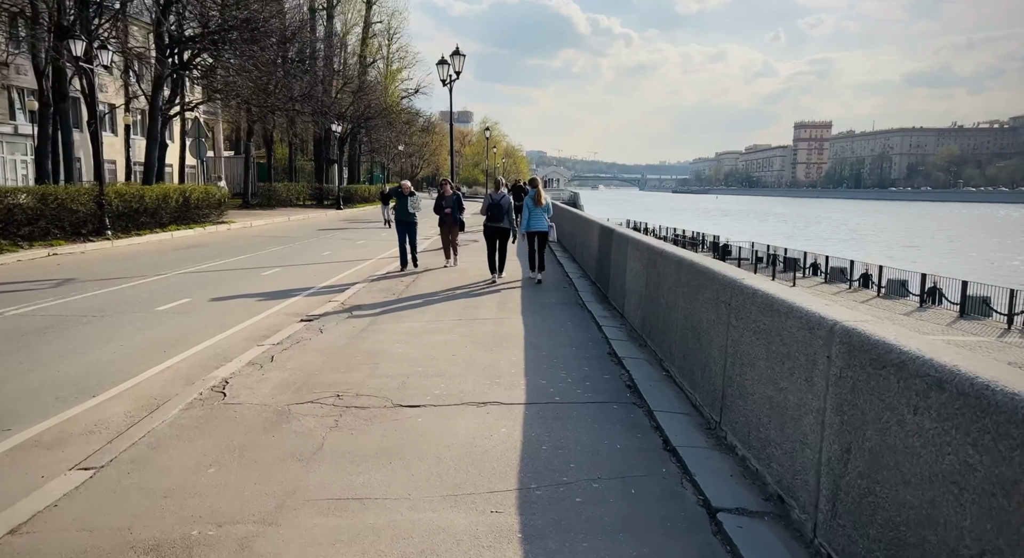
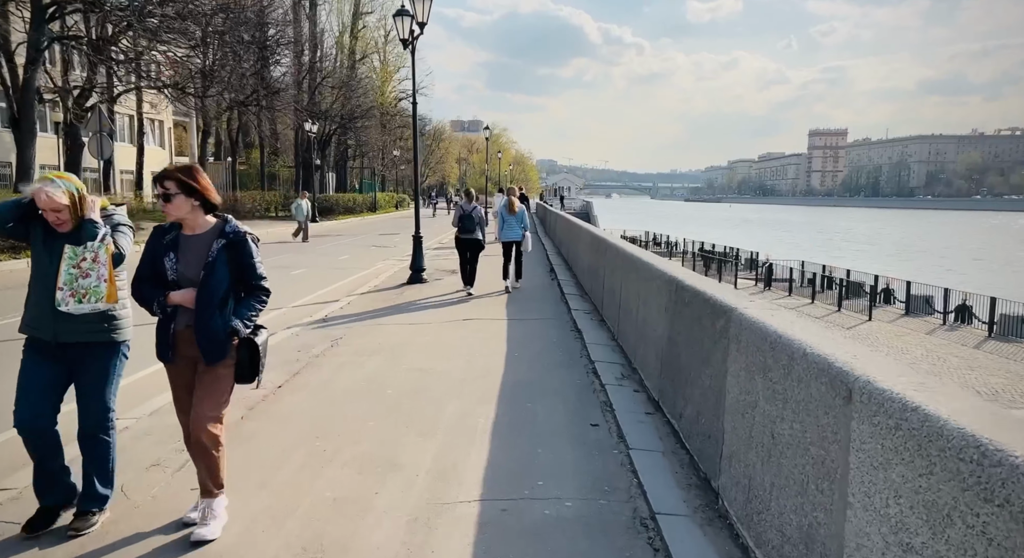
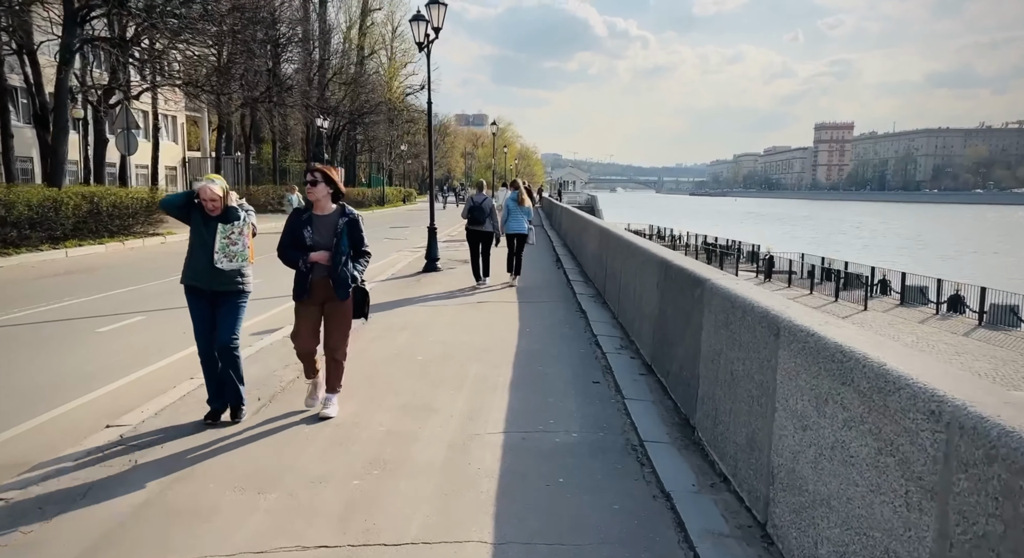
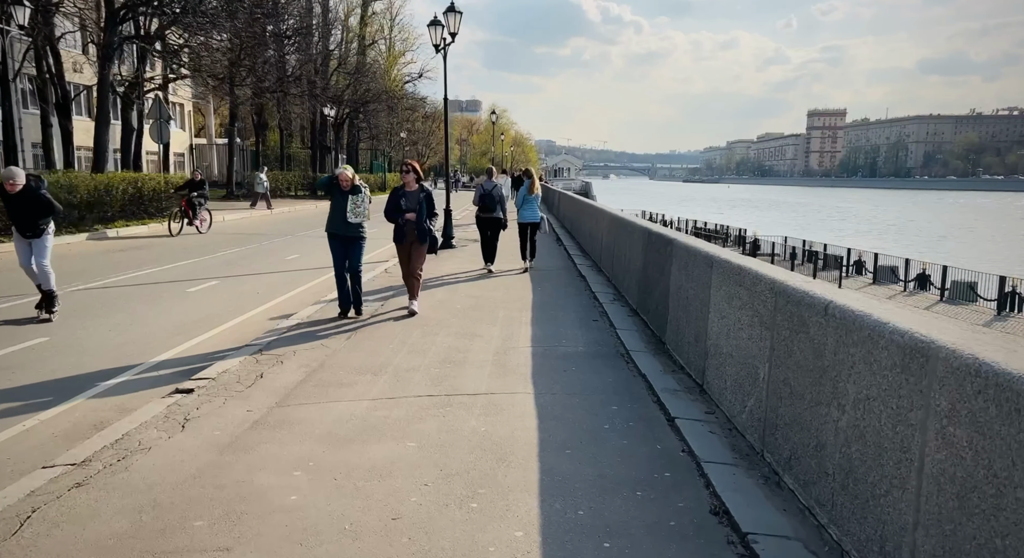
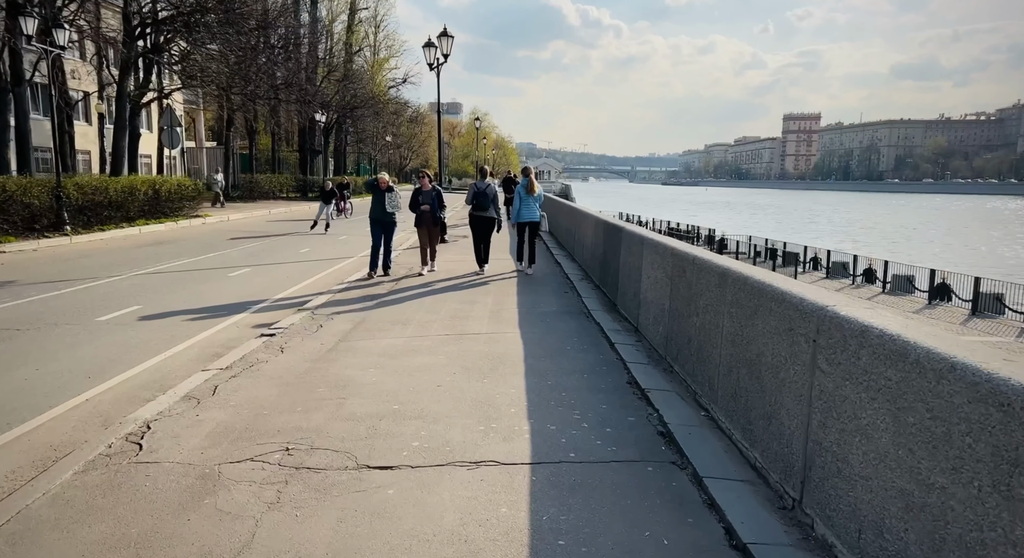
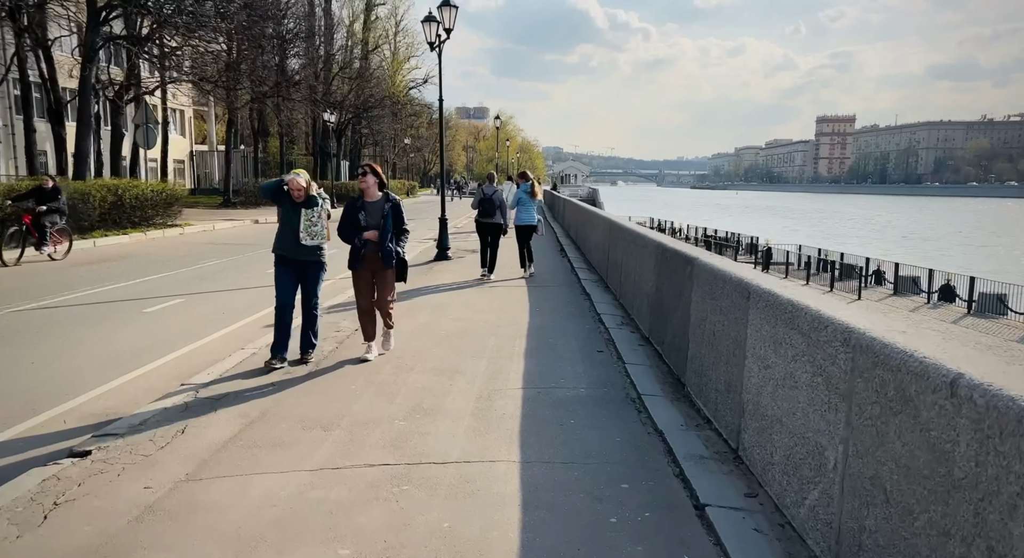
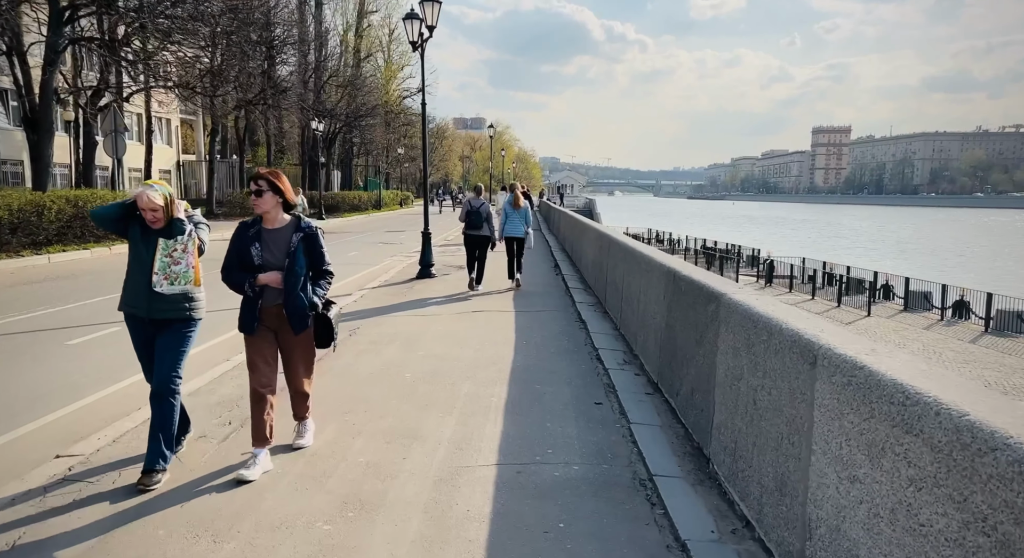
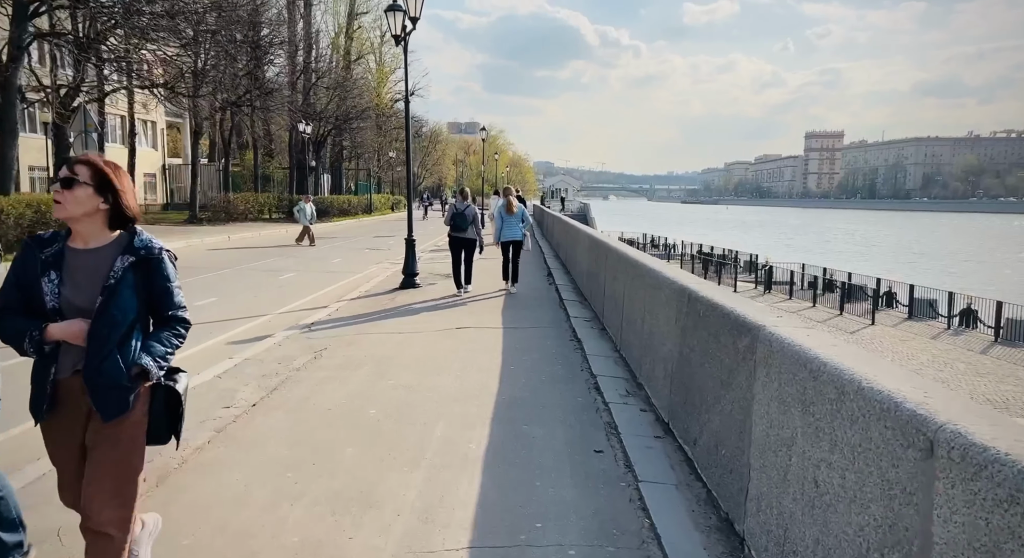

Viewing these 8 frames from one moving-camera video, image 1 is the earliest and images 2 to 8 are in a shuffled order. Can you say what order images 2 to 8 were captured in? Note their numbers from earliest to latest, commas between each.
5, 4, 6, 3, 7, 2, 8
